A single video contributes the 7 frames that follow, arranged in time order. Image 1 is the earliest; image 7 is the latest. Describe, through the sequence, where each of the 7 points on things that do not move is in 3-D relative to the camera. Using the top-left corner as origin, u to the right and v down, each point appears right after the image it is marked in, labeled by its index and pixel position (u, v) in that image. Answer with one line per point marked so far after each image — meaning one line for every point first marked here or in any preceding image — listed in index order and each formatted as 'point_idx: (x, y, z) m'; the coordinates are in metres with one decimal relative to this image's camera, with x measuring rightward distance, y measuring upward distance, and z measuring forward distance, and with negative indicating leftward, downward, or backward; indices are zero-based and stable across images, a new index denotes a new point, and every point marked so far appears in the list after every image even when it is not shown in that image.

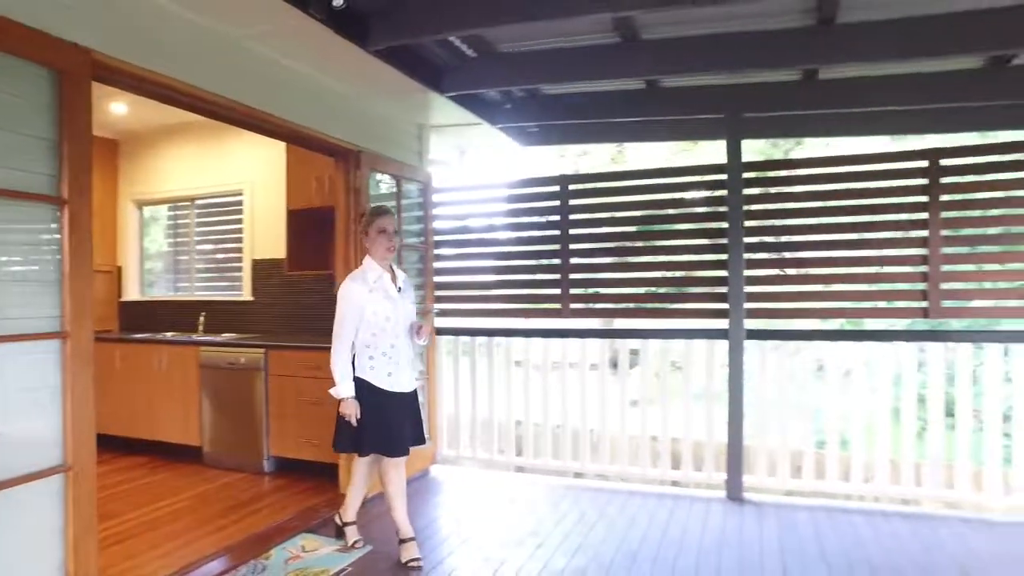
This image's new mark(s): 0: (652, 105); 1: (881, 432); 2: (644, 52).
0: (+0.9, +1.1, +3.9) m
1: (+2.1, -0.8, +3.7) m
2: (+0.7, +1.2, +3.3) m
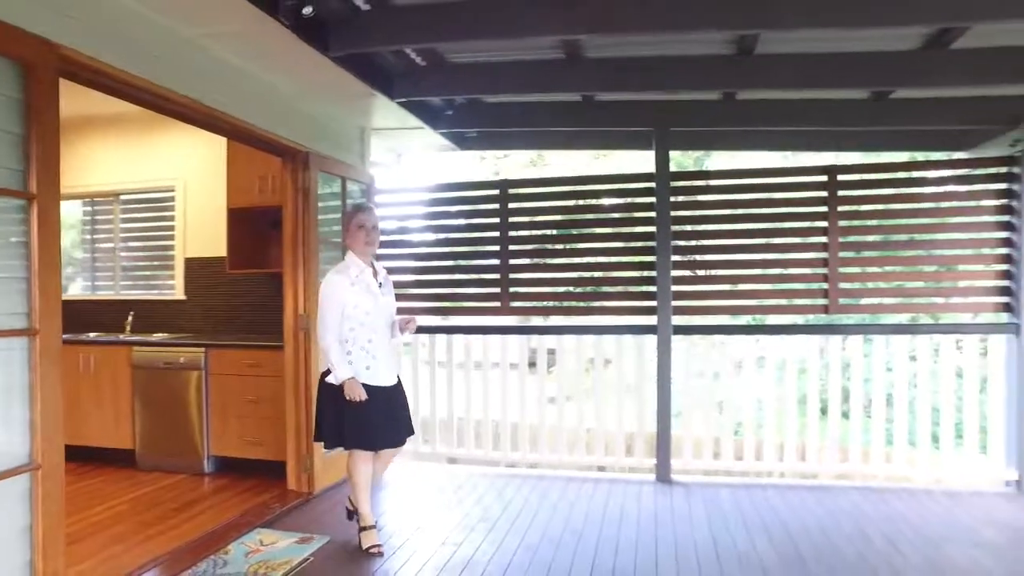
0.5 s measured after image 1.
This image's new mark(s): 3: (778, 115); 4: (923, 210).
0: (+0.5, +1.2, +4.2) m
1: (+1.8, -0.8, +4.2) m
2: (+0.4, +1.2, +3.5) m
3: (+1.7, +1.1, +4.0) m
4: (+2.7, +0.5, +4.1) m
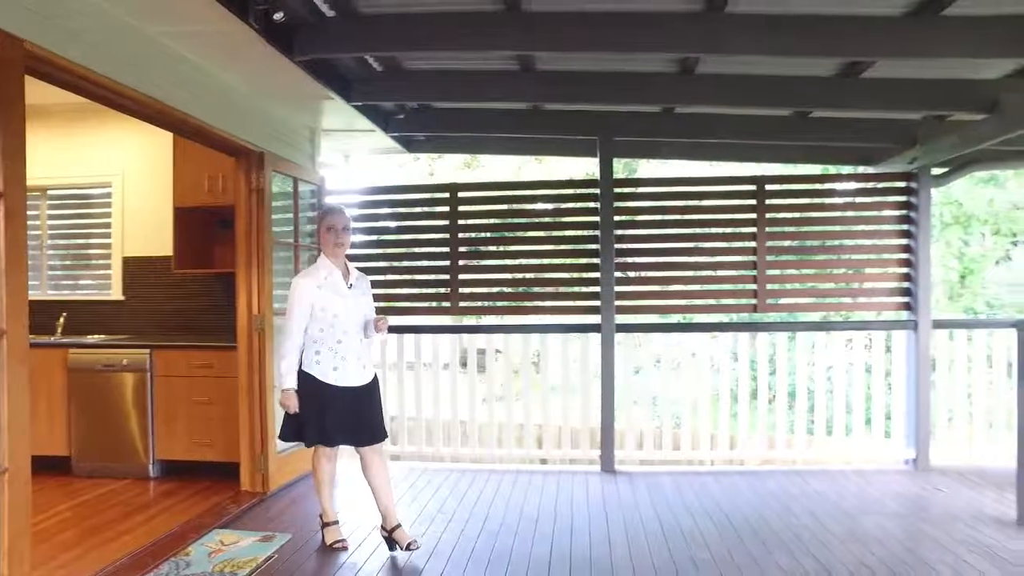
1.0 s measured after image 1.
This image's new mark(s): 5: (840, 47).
0: (+0.2, +1.1, +4.4) m
1: (+1.4, -0.8, +4.5) m
2: (+0.2, +1.2, +3.7) m
3: (+1.4, +1.1, +4.3) m
4: (+2.3, +0.5, +4.5) m
5: (+1.5, +1.1, +2.9) m
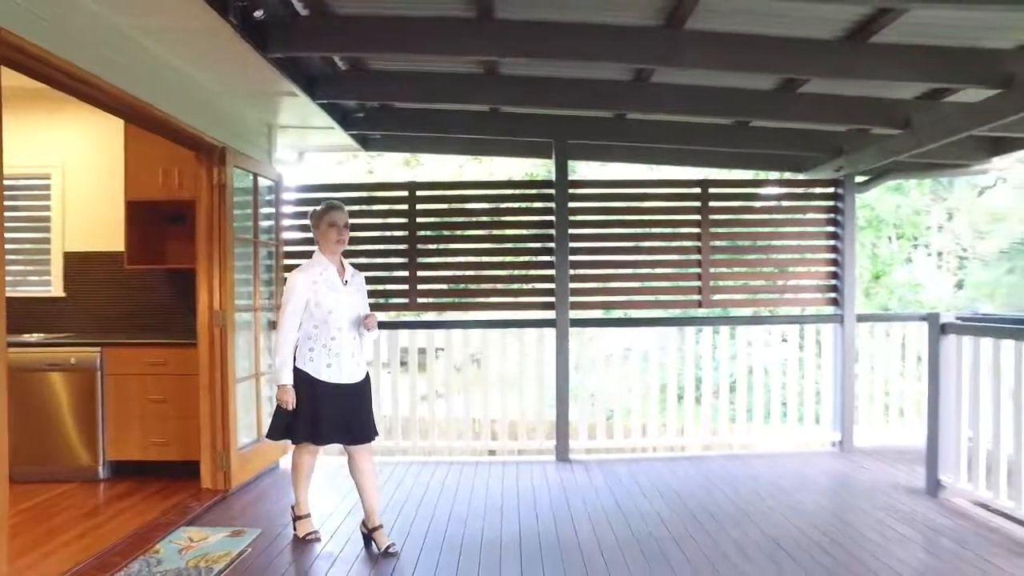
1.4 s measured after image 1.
0: (-0.1, +1.2, +4.6) m
1: (+1.1, -0.8, +4.8) m
2: (-0.1, +1.2, +3.9) m
3: (+1.1, +1.1, +4.6) m
4: (+2.0, +0.5, +4.9) m
5: (+1.4, +1.1, +3.1) m
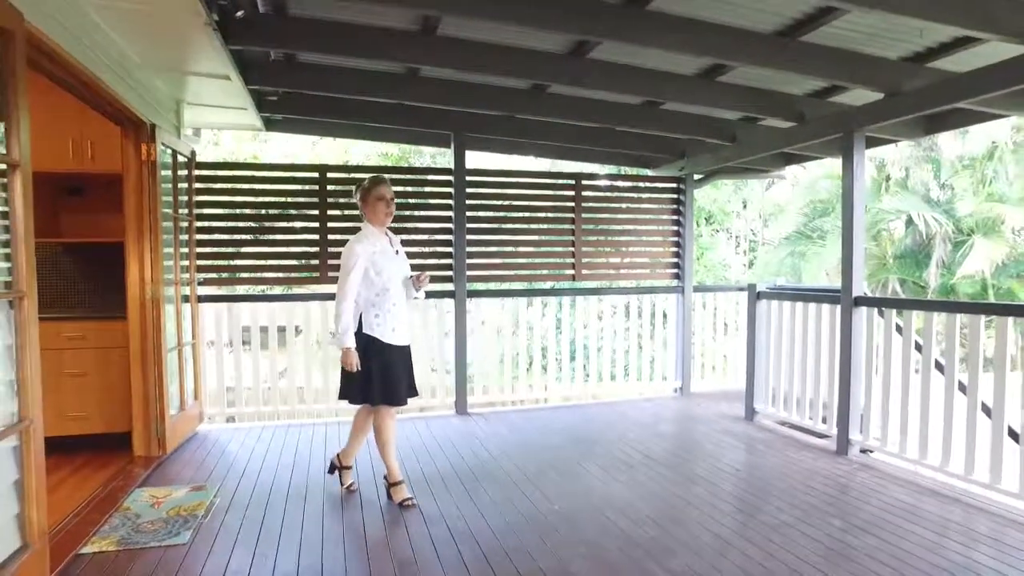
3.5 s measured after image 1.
0: (-0.9, +1.4, +5.0) m
1: (+0.2, -0.6, +5.6) m
2: (-0.7, +1.4, +4.3) m
3: (+0.3, +1.3, +5.3) m
4: (+1.1, +0.7, +5.9) m
5: (+0.9, +1.2, +4.0) m
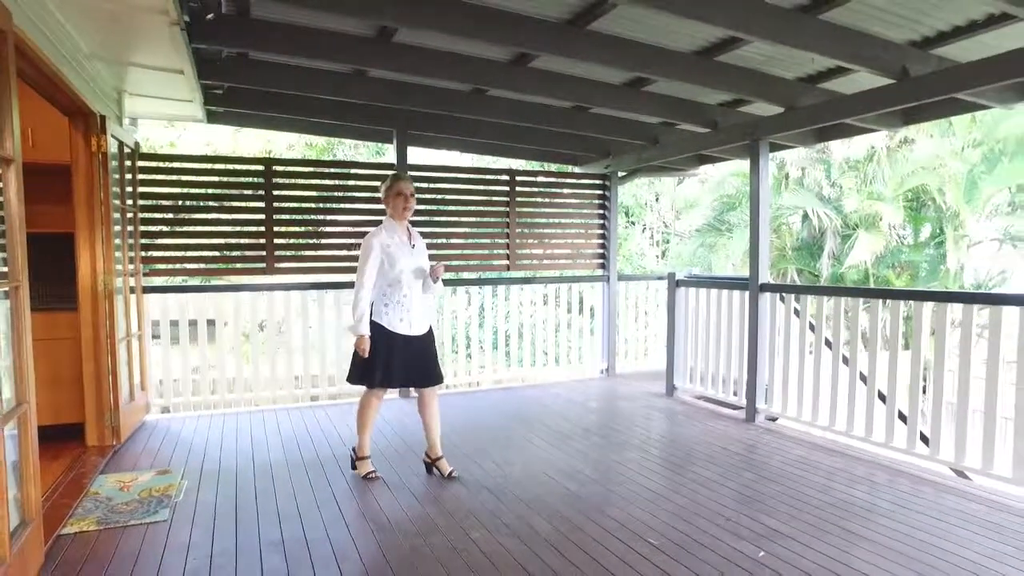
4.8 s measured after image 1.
0: (-1.4, +1.4, +5.2) m
1: (-0.3, -0.5, +6.0) m
2: (-1.1, +1.5, +4.5) m
3: (-0.3, +1.4, +5.6) m
4: (+0.5, +0.8, +6.3) m
5: (+0.5, +1.3, +4.4) m
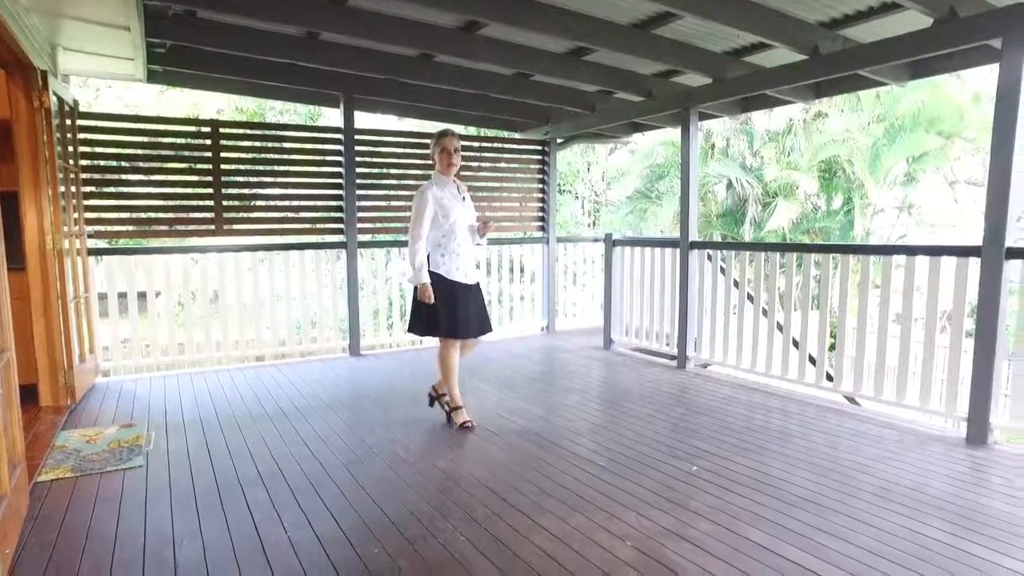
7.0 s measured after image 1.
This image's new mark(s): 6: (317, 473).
0: (-1.8, +1.7, +5.2) m
1: (-0.9, -0.2, +6.2) m
2: (-1.4, +1.7, +4.6) m
3: (-0.8, +1.7, +5.8) m
4: (-0.1, +1.2, +6.5) m
5: (+0.2, +1.6, +4.6) m
6: (-0.9, -0.8, +2.9) m
